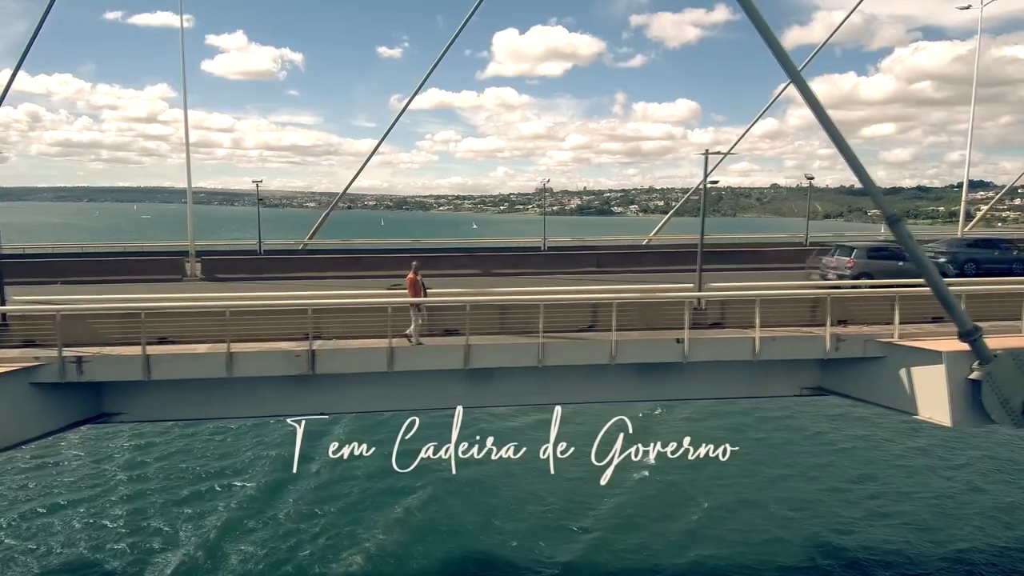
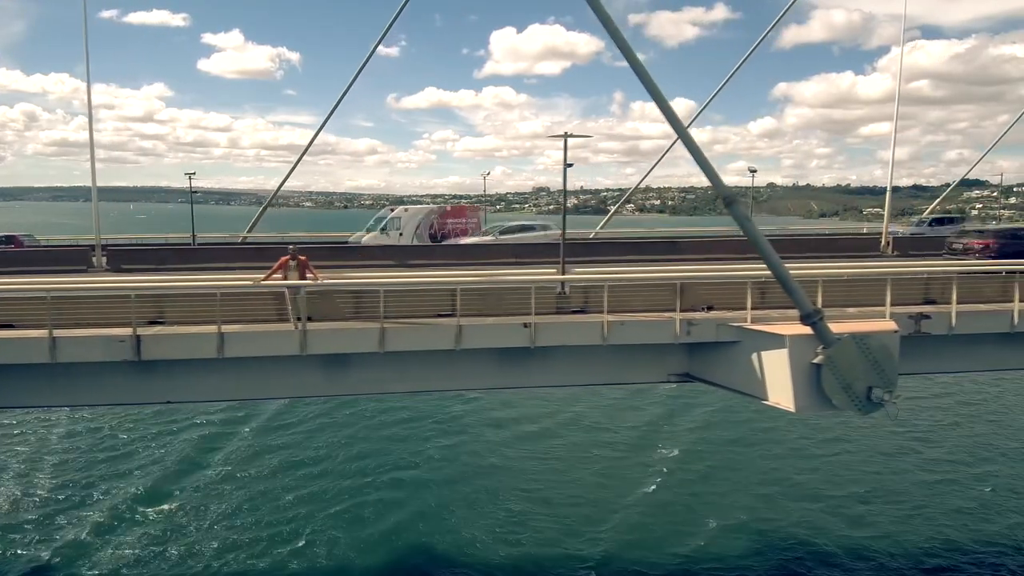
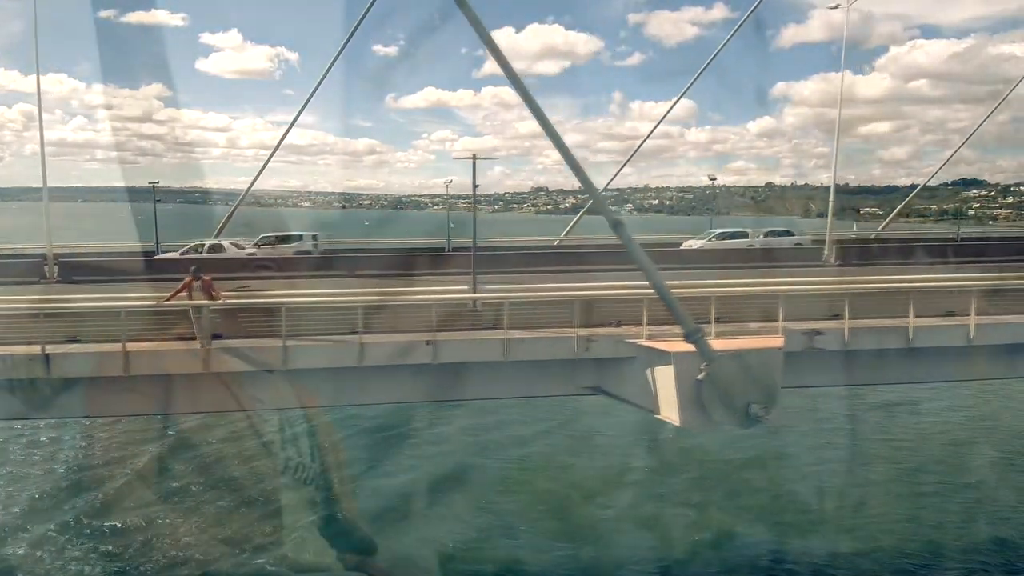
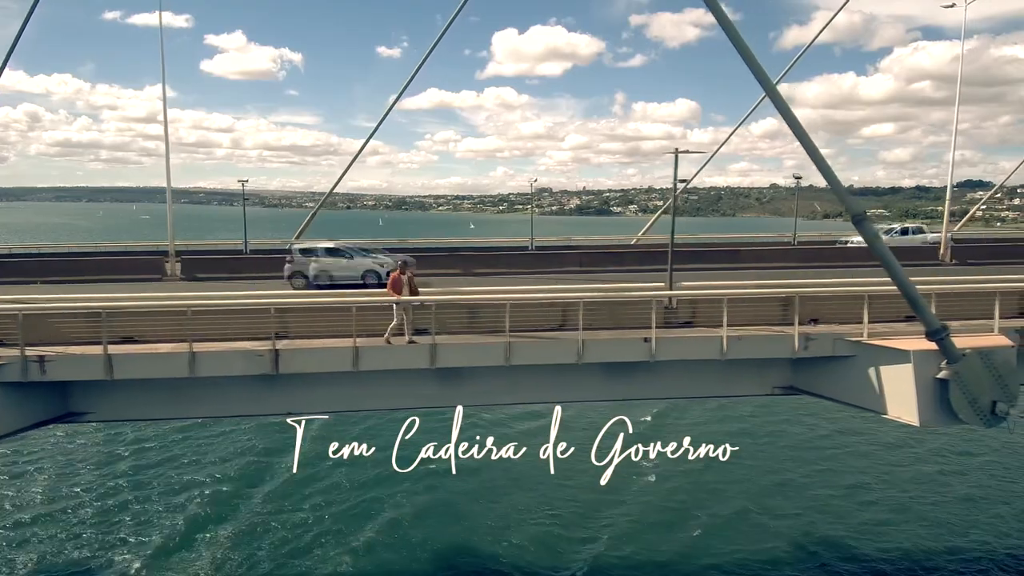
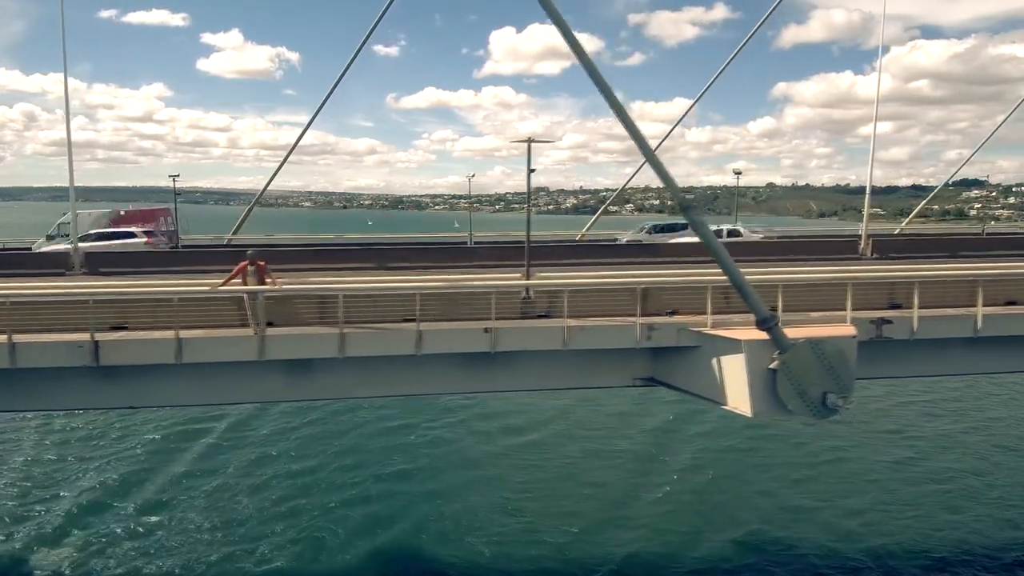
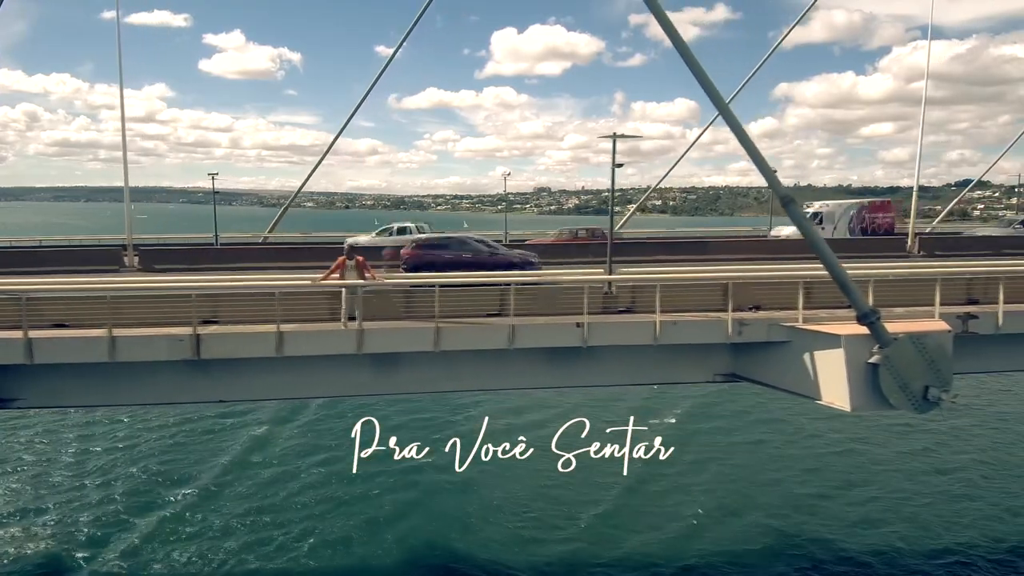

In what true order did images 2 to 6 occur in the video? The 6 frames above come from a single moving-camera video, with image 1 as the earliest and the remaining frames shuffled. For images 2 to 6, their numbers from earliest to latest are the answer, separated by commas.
4, 6, 2, 5, 3
